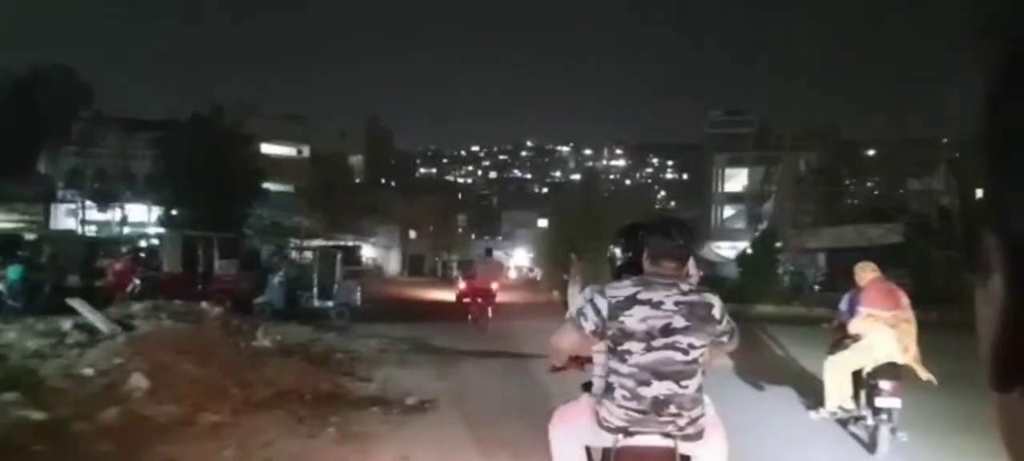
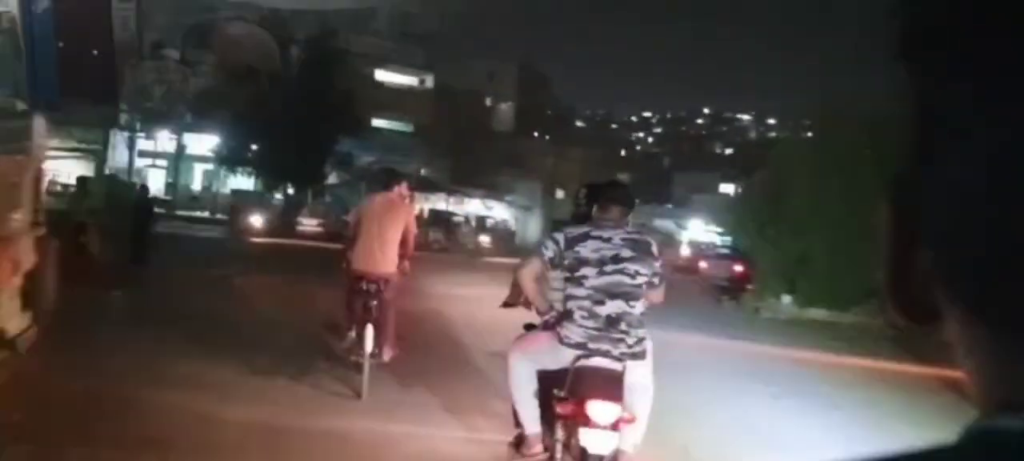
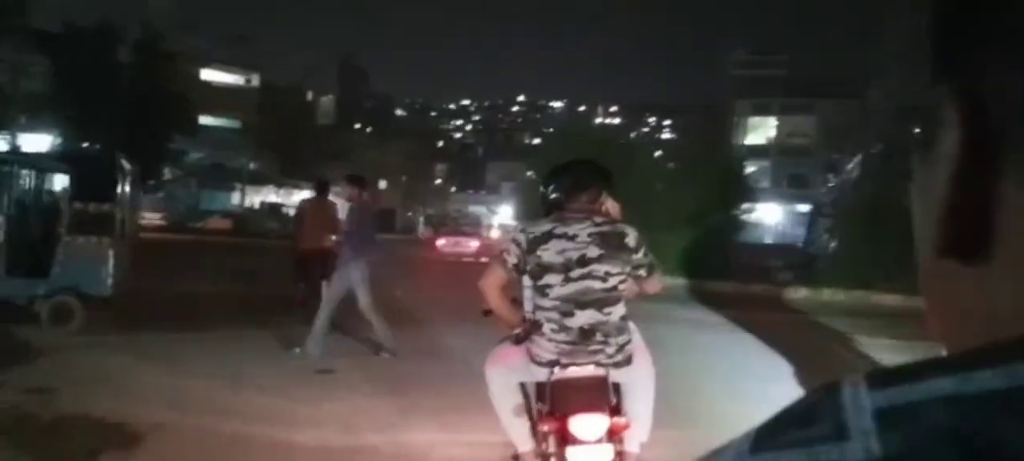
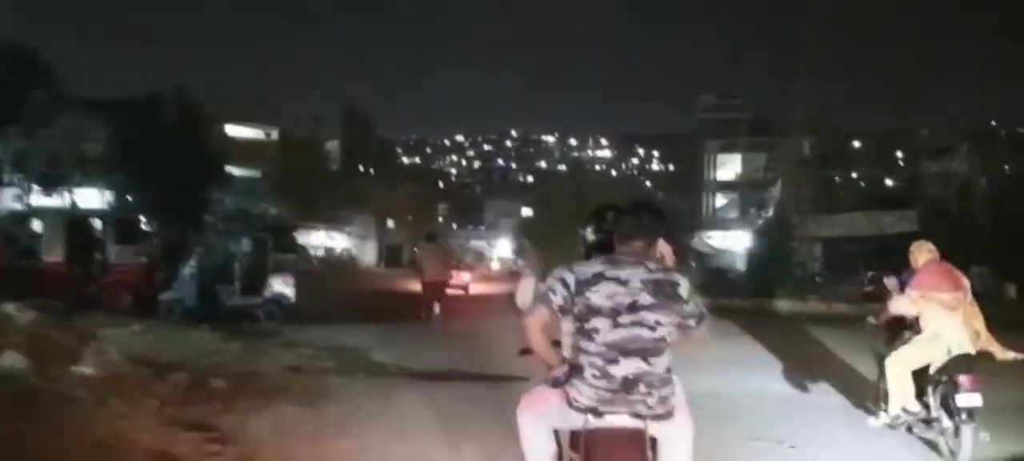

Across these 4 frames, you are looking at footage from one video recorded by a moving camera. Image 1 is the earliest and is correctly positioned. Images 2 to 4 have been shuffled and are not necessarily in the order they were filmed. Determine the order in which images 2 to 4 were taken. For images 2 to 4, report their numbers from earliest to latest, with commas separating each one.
4, 3, 2
